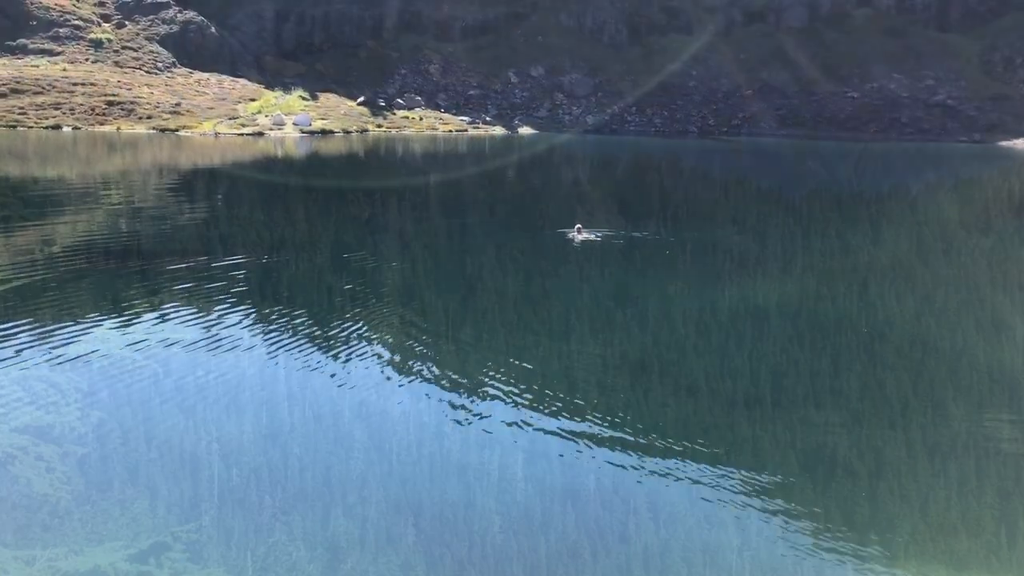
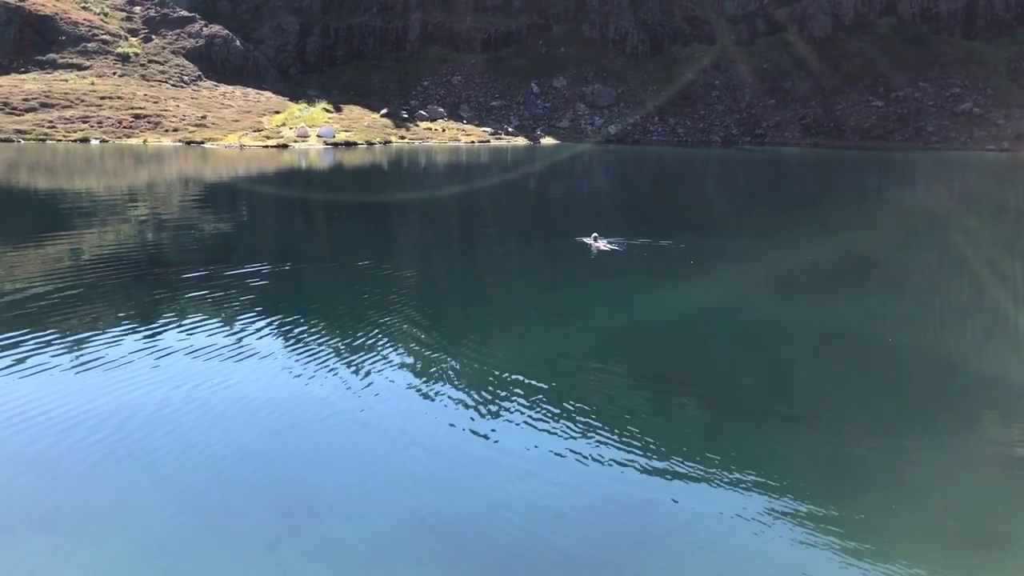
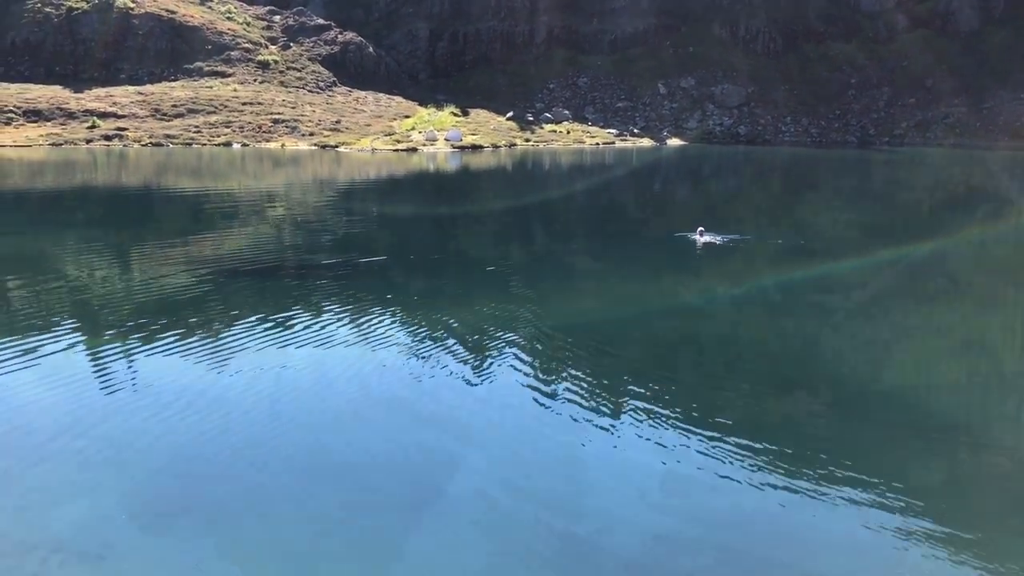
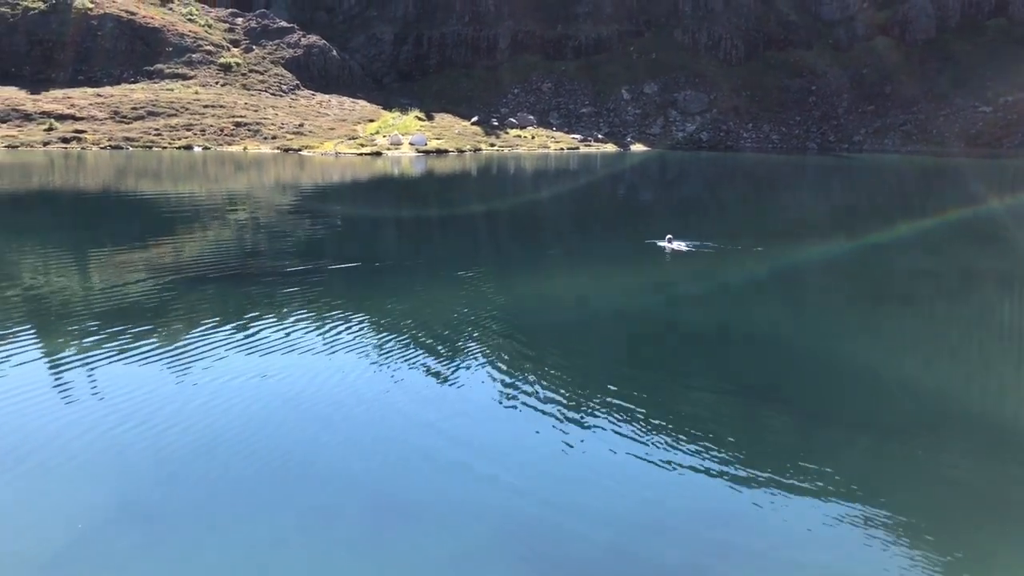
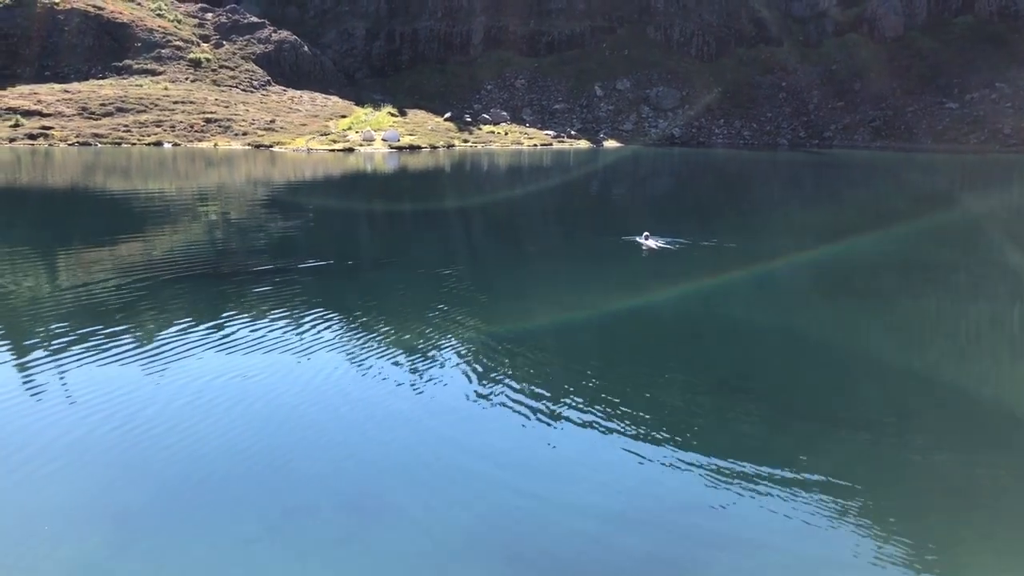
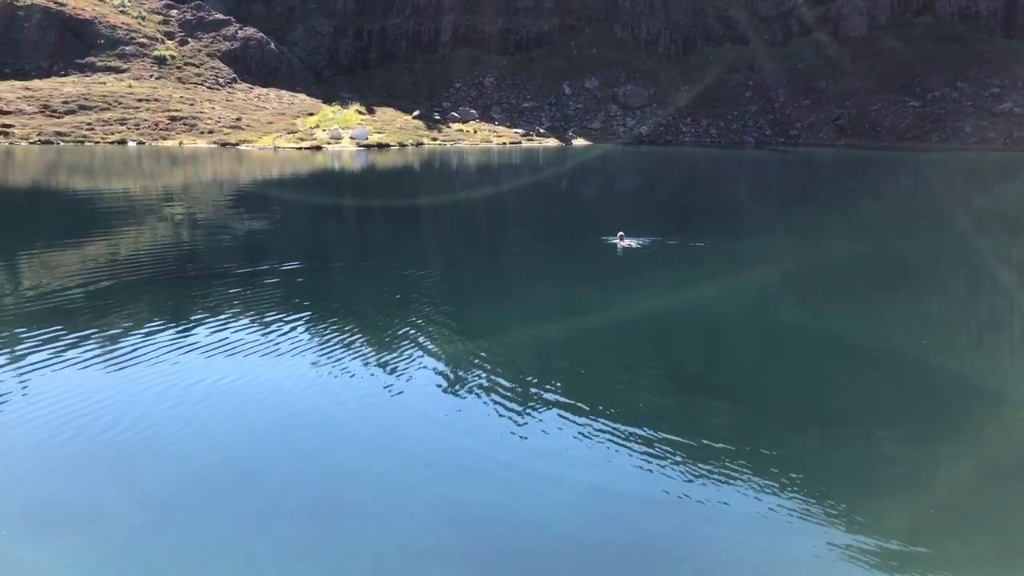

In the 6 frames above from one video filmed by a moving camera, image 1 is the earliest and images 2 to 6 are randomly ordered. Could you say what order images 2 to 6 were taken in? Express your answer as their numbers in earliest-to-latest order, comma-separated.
2, 6, 5, 4, 3
